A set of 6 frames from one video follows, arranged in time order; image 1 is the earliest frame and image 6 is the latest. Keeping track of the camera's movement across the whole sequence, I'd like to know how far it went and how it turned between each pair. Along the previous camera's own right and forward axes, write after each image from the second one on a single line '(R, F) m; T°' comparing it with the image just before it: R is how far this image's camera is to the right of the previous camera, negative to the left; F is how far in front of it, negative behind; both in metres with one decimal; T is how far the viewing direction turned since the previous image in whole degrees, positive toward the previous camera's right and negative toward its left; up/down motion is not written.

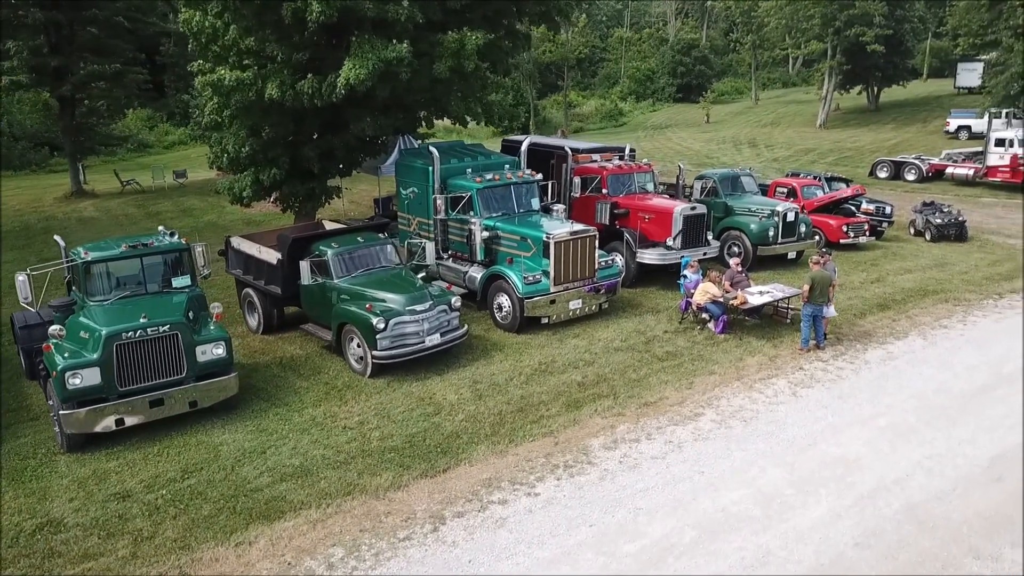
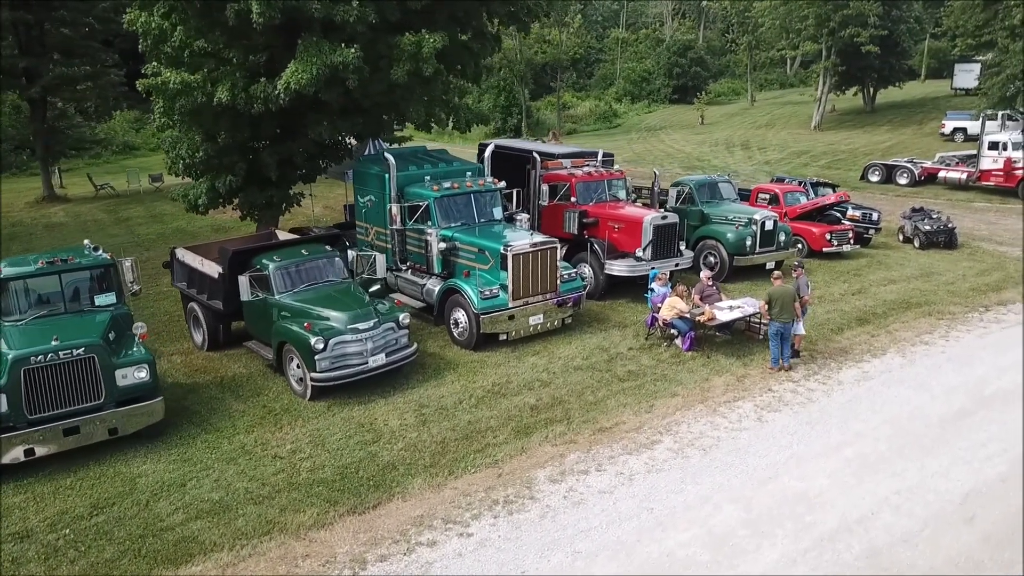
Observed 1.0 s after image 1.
(+0.6, +0.6) m; 0°
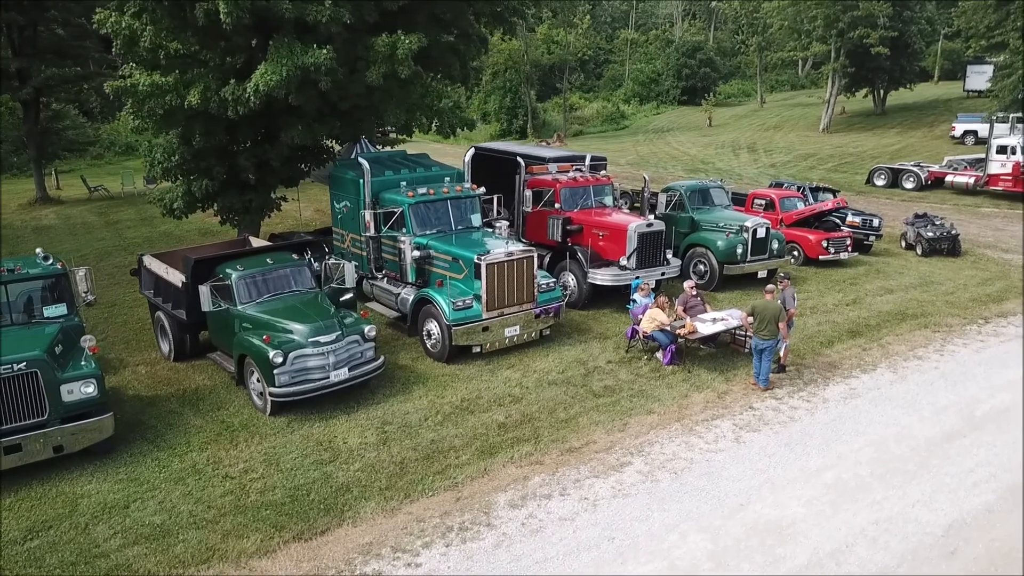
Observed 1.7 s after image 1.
(+0.5, +0.4) m; -1°
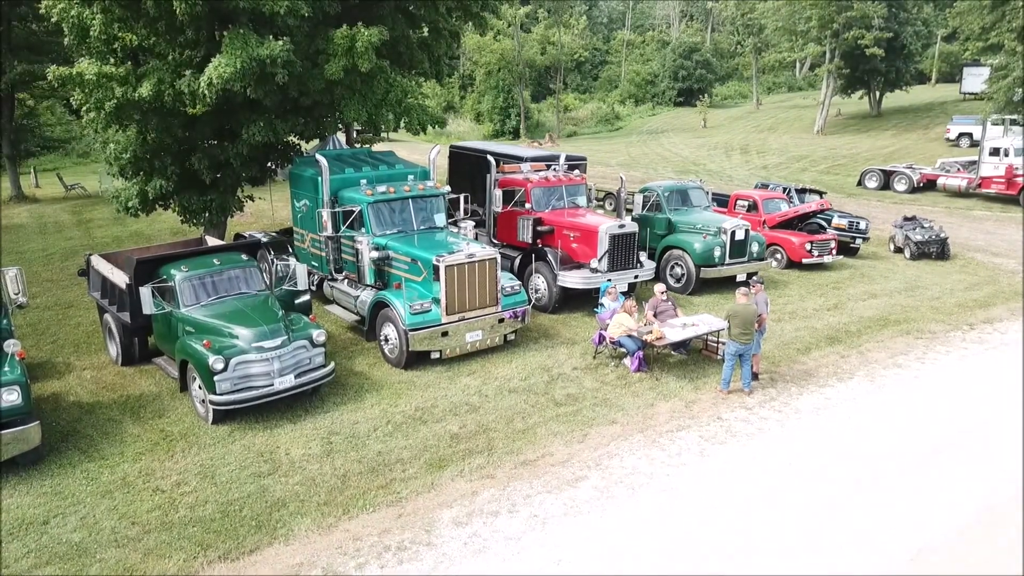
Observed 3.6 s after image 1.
(+0.5, +0.5) m; 0°
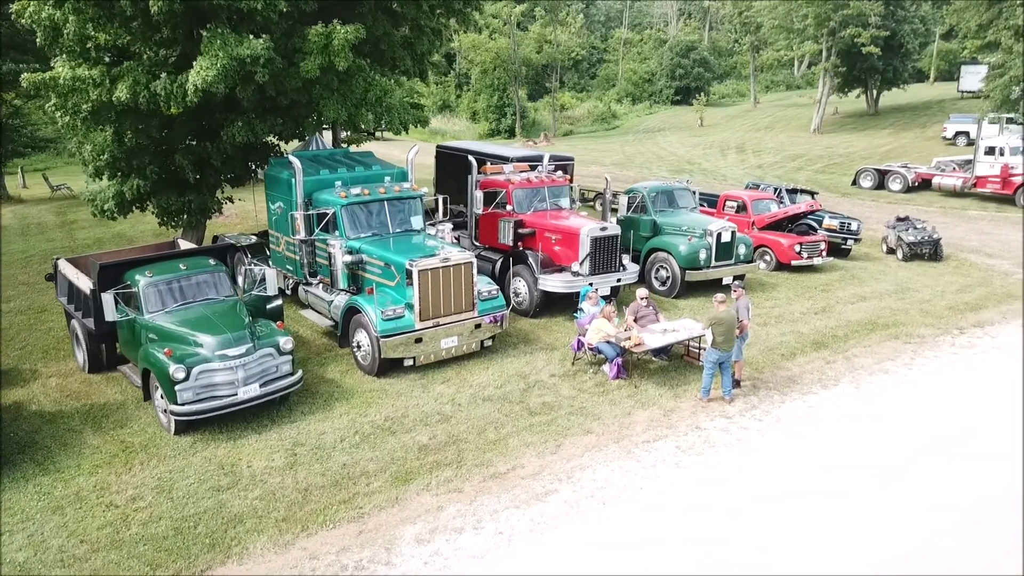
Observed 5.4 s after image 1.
(+0.3, +0.3) m; 0°
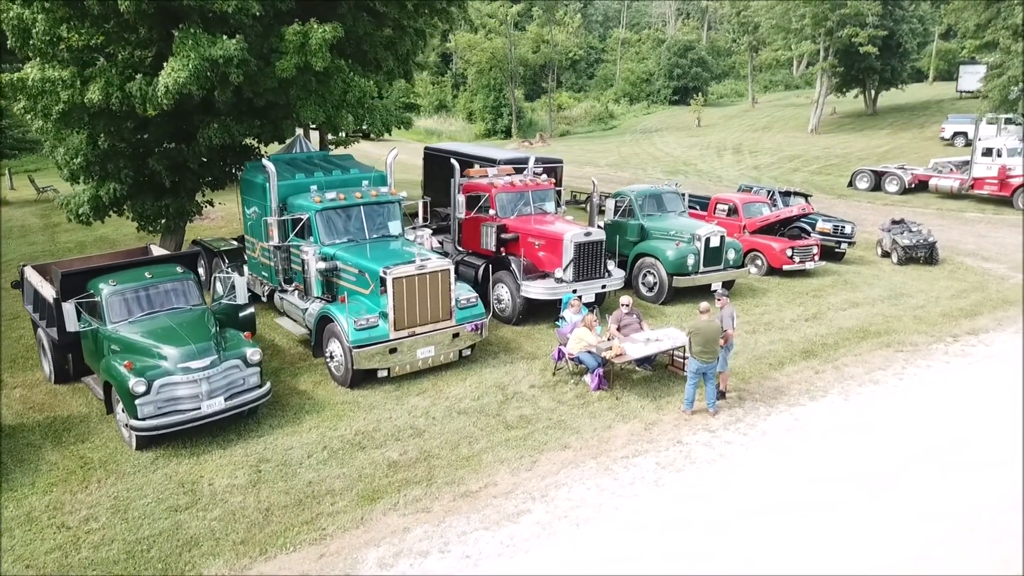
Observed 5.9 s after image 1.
(+0.3, +0.3) m; 0°
